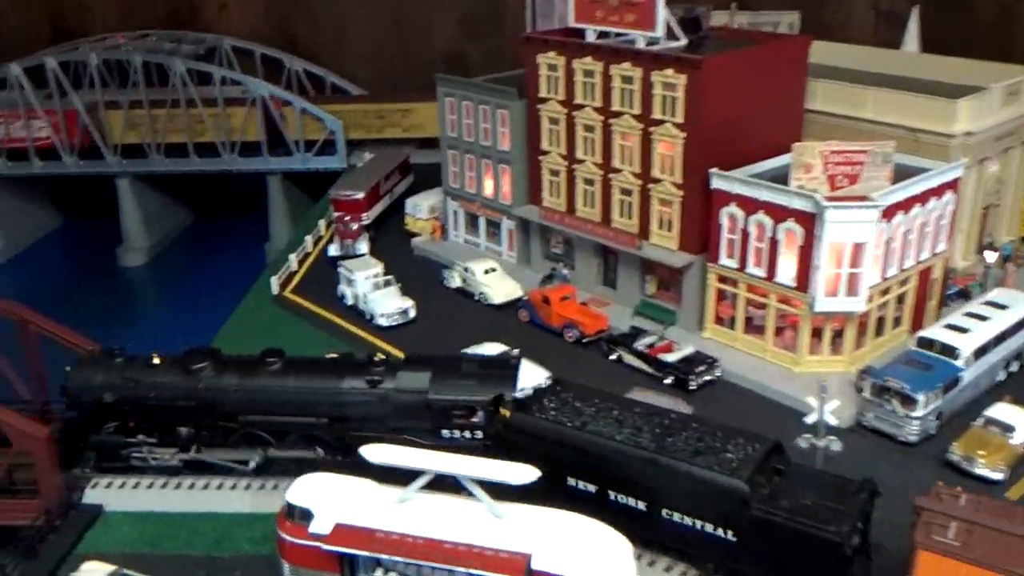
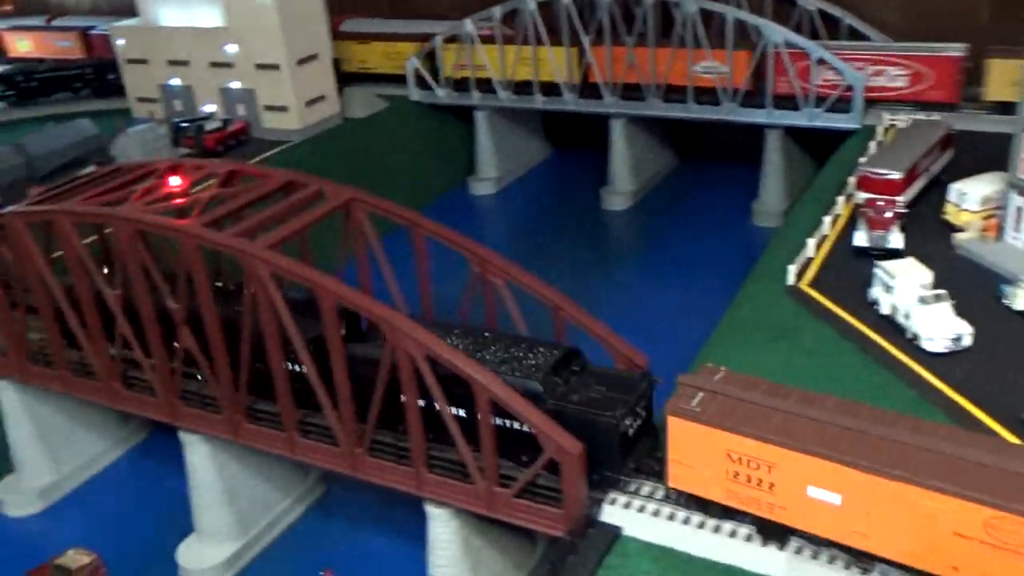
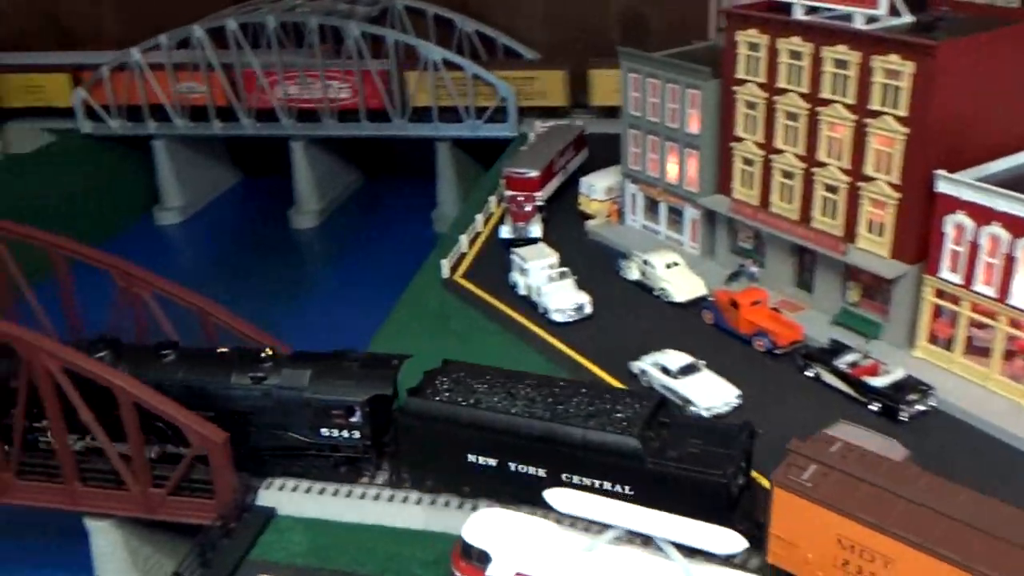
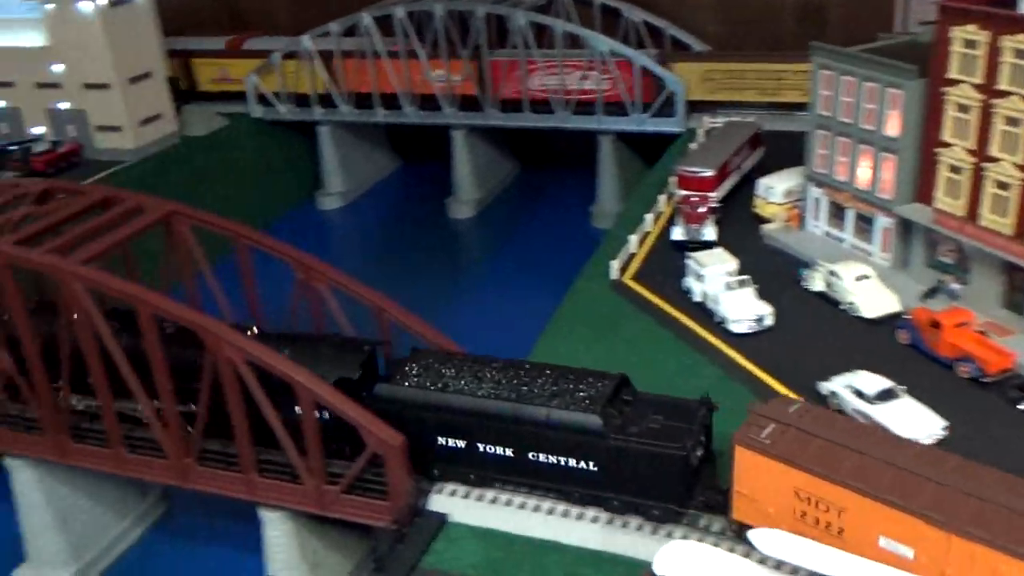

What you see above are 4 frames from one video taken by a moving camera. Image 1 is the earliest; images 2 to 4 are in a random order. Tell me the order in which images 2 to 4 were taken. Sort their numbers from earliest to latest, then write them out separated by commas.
3, 4, 2
